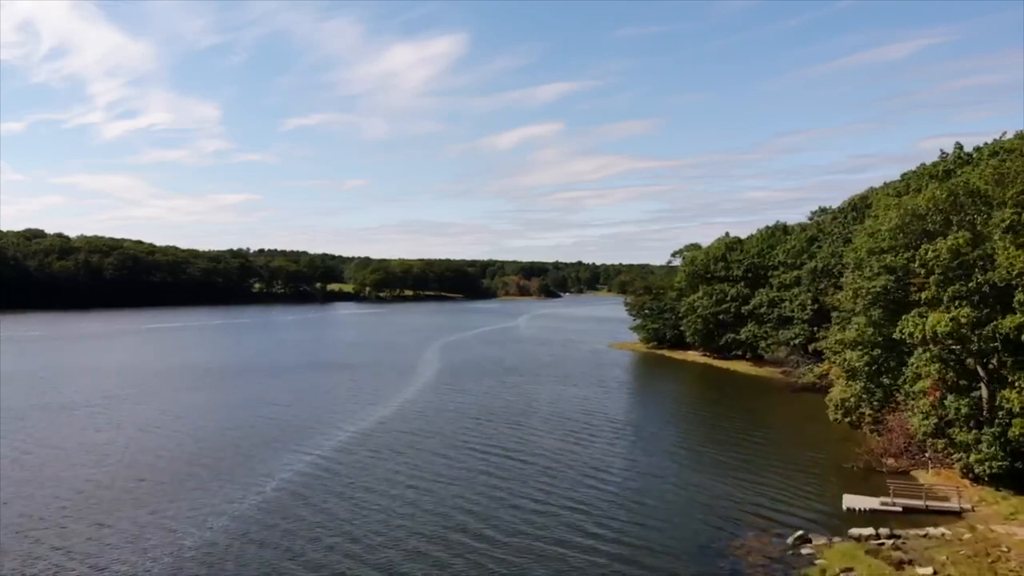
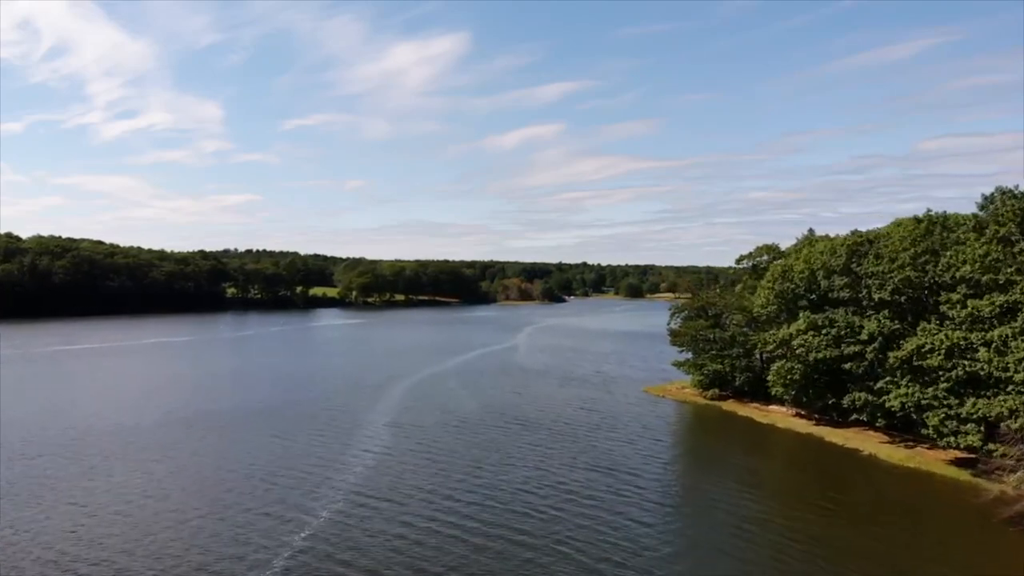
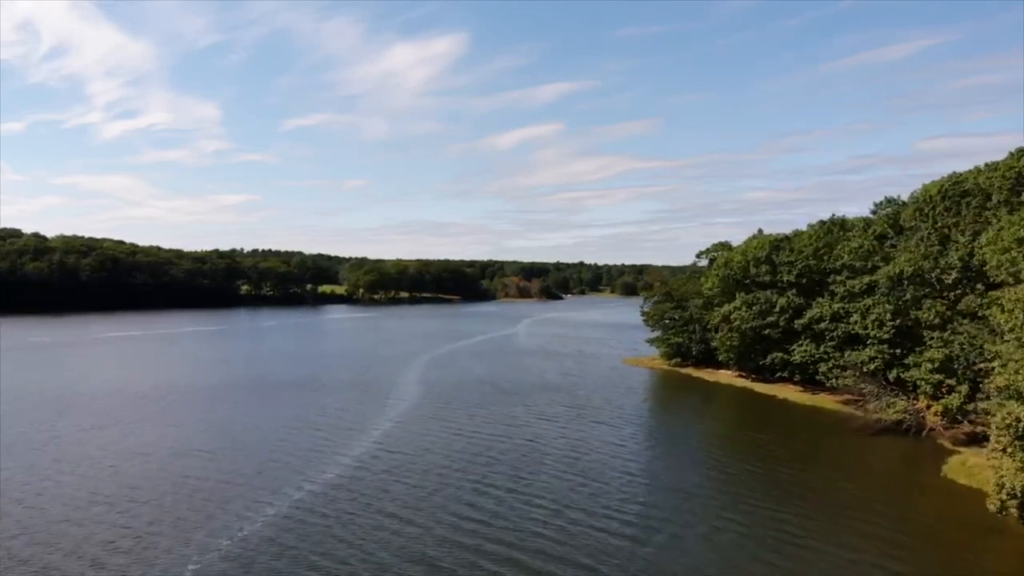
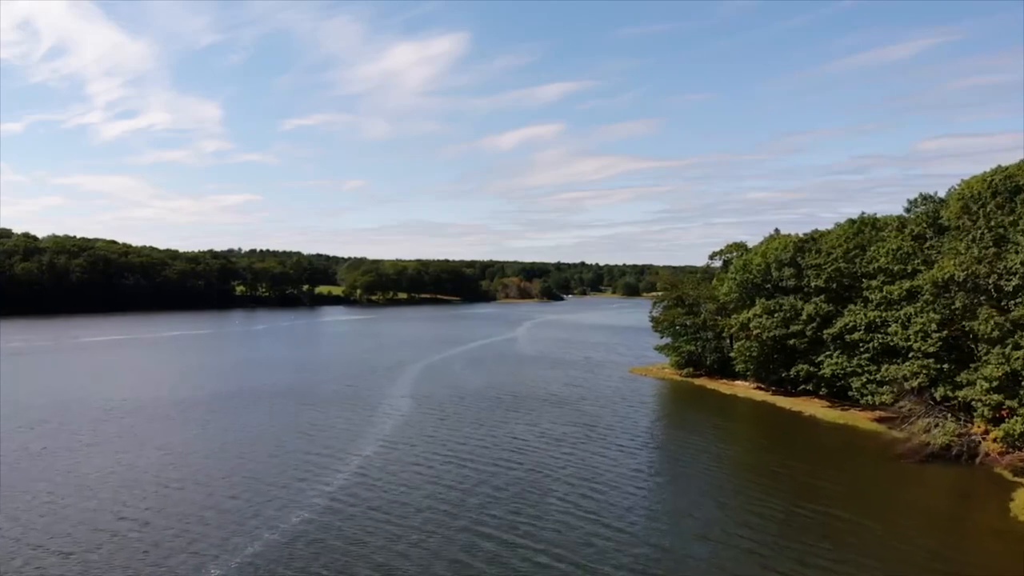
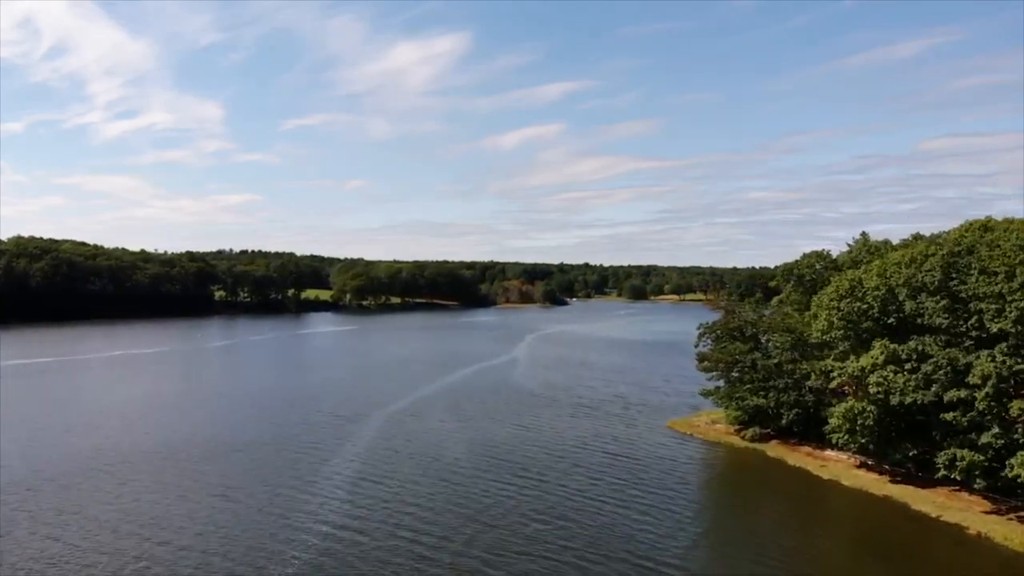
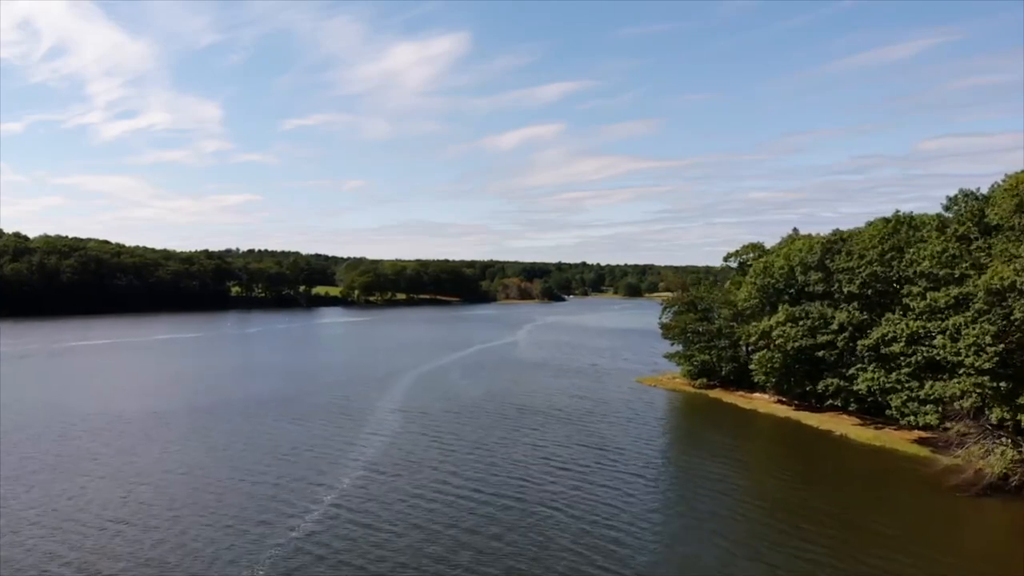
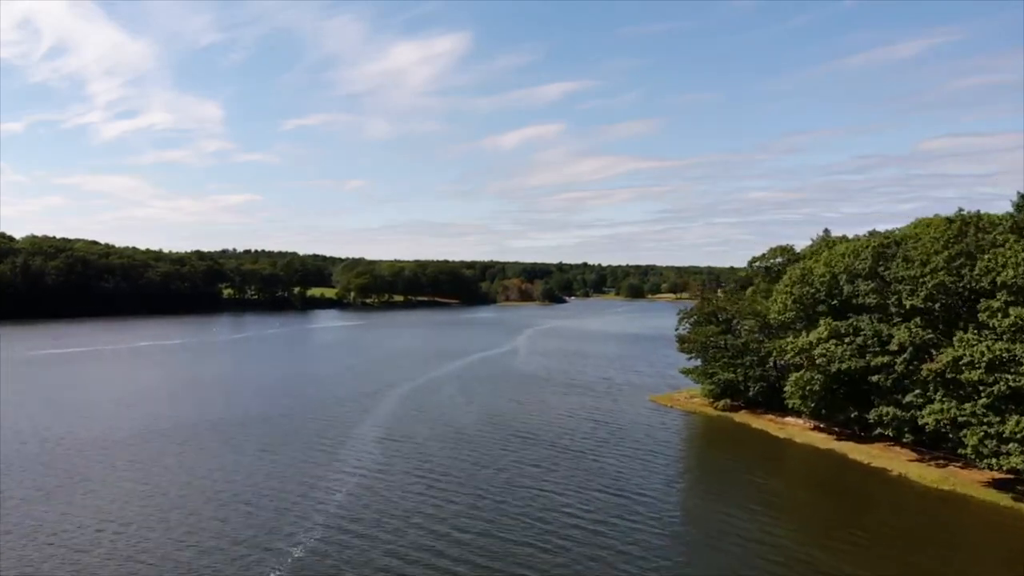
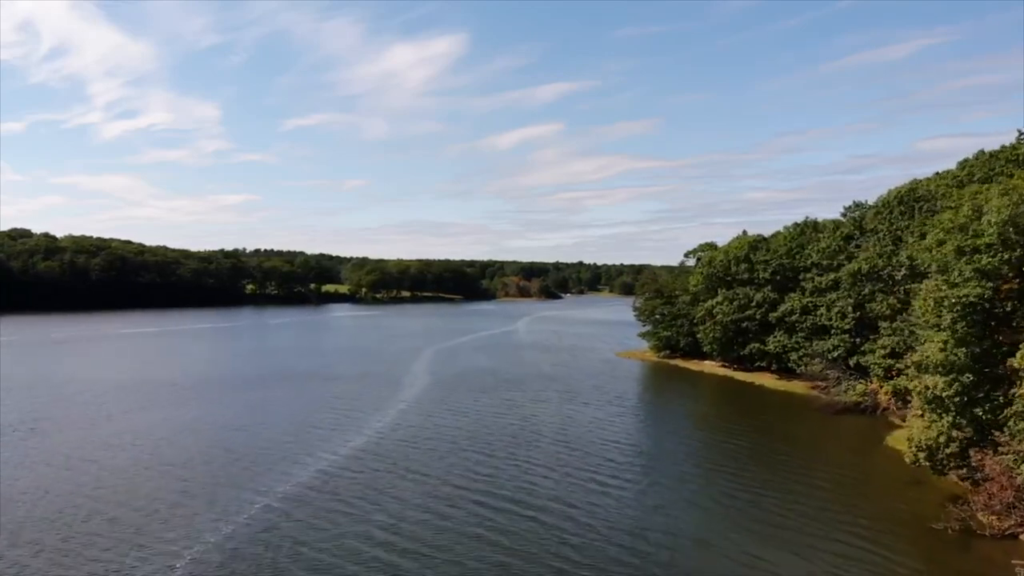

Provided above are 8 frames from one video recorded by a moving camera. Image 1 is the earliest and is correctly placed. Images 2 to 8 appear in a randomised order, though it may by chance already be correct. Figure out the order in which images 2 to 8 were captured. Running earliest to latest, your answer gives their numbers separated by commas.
8, 3, 4, 6, 2, 7, 5
